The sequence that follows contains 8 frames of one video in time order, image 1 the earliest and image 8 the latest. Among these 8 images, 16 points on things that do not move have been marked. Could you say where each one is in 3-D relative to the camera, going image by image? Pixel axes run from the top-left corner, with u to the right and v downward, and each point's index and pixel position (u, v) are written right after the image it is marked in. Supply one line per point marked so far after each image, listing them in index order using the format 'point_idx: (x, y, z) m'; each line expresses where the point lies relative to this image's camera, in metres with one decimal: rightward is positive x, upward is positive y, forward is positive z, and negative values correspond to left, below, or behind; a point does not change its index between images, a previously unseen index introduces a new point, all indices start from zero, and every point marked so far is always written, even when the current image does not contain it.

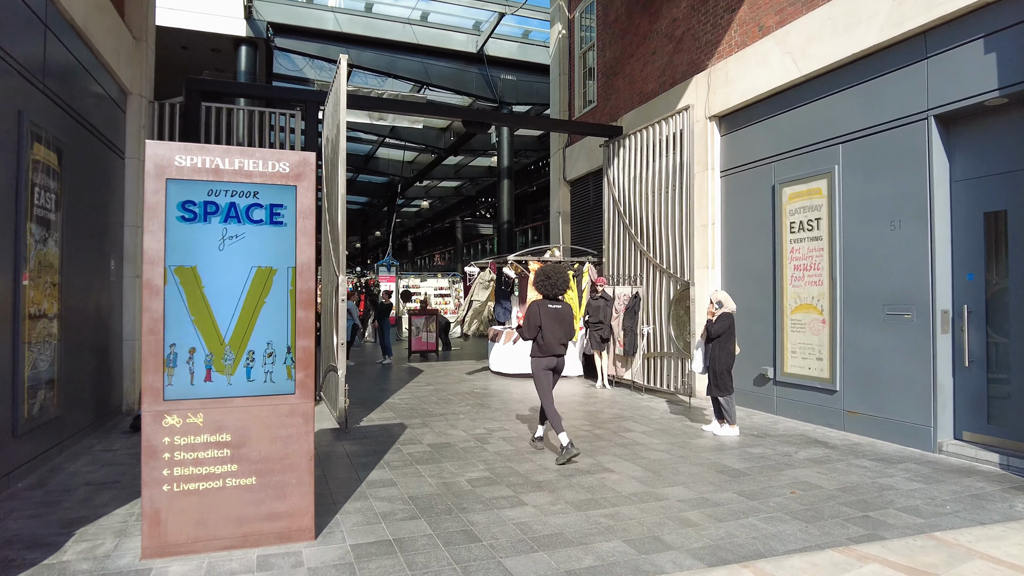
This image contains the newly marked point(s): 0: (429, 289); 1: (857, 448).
0: (-2.4, 0.0, +19.0) m
1: (+3.1, -1.4, +5.8) m
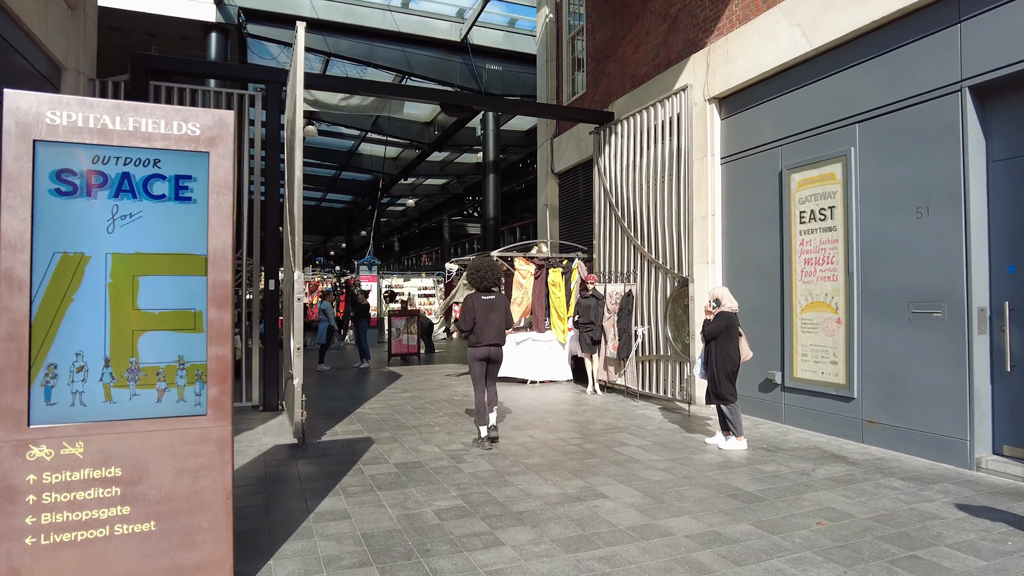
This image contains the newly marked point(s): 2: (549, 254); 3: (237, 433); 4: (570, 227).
0: (-2.8, 0.0, +18.2) m
1: (+2.9, -1.4, +5.1) m
2: (+0.6, +0.5, +10.0) m
3: (-2.8, -1.4, +6.6) m
4: (+1.0, +1.1, +11.5) m
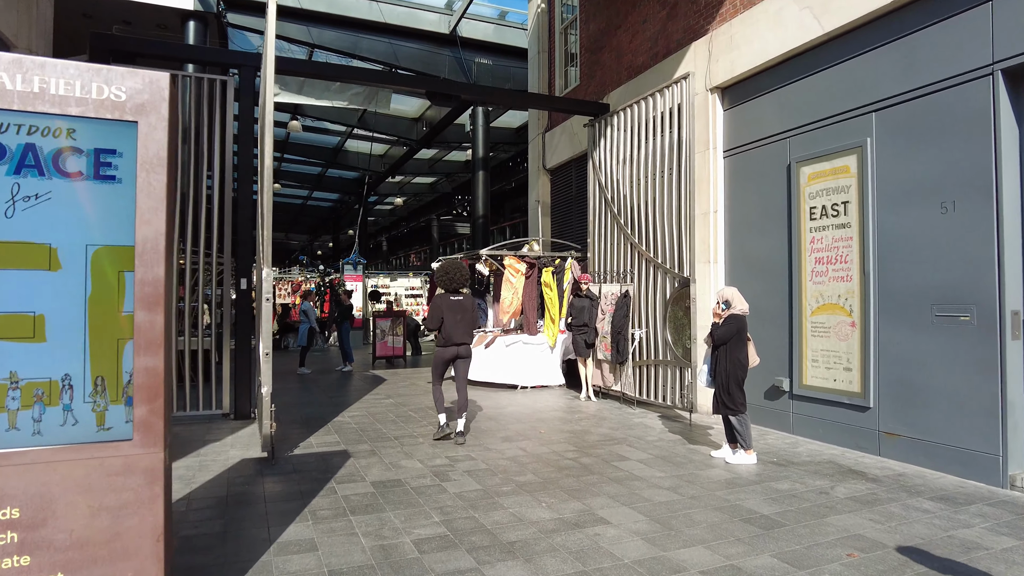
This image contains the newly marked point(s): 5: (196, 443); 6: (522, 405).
0: (-3.1, 0.0, +17.7) m
1: (+2.8, -1.4, +4.7) m
2: (+0.4, +0.5, +9.5) m
3: (-2.9, -1.4, +6.0) m
4: (+0.8, +1.1, +11.0) m
5: (-2.9, -1.4, +6.0) m
6: (+0.1, -1.4, +8.0) m
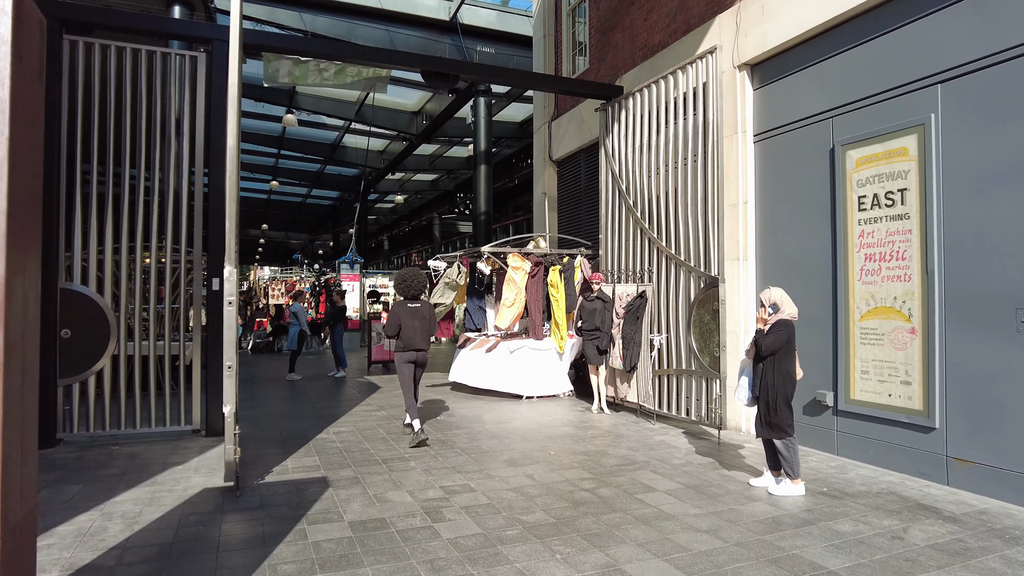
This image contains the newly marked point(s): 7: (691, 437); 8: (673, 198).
0: (-3.0, 0.0, +16.9) m
1: (+2.9, -1.4, +3.9) m
2: (+0.5, +0.5, +8.8) m
3: (-2.8, -1.4, +5.3) m
4: (+0.9, +1.1, +10.2) m
5: (-2.9, -1.4, +5.3) m
6: (+0.2, -1.4, +7.2) m
7: (+1.7, -1.4, +6.3) m
8: (+1.8, +1.0, +7.1) m
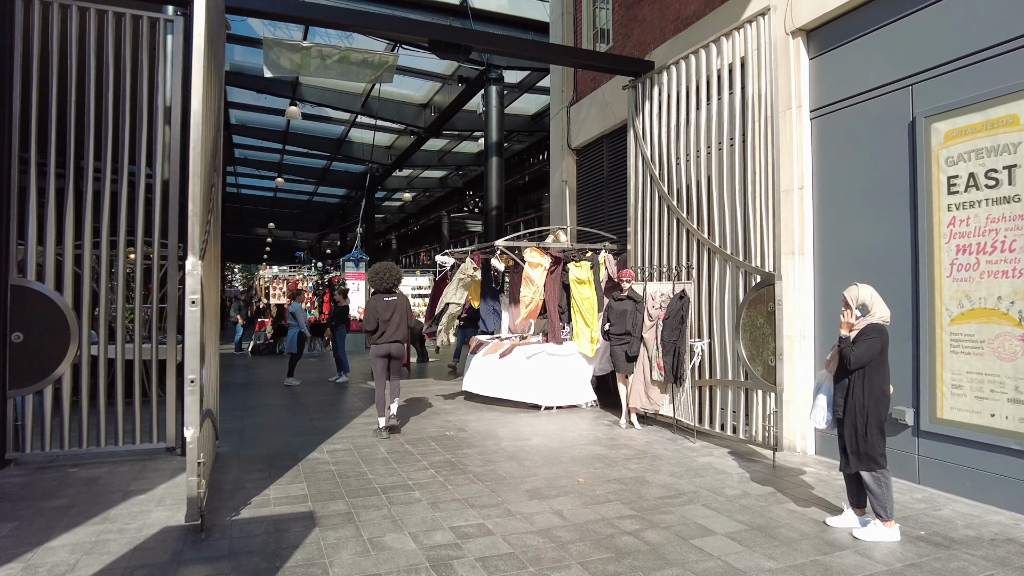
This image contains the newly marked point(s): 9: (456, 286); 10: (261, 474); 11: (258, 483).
0: (-2.7, 0.0, +16.1) m
1: (+3.0, -1.4, +3.0) m
2: (+0.7, +0.5, +7.9) m
3: (-2.7, -1.4, +4.5) m
4: (+1.1, +1.1, +9.3) m
5: (-2.7, -1.4, +4.5) m
6: (+0.4, -1.4, +6.3) m
7: (+1.9, -1.4, +5.4) m
8: (+1.9, +1.0, +6.2) m
9: (-0.7, 0.0, +8.6) m
10: (-1.9, -1.4, +5.0) m
11: (-1.9, -1.4, +4.8) m
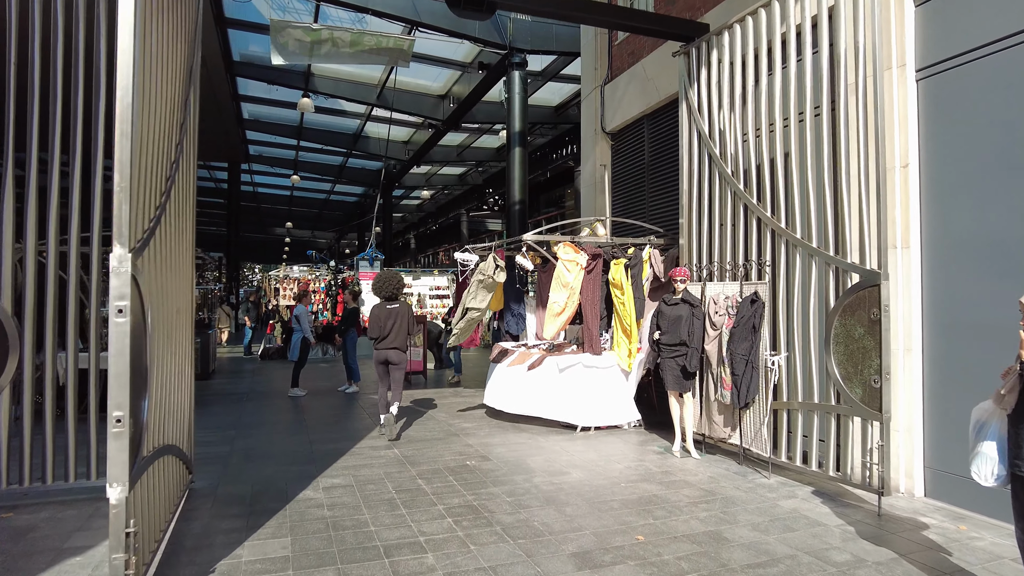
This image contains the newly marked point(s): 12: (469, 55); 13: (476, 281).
0: (-2.1, 0.0, +15.1) m
1: (+3.2, -1.4, +1.9) m
2: (+1.0, +0.5, +6.8) m
3: (-2.4, -1.4, +3.5) m
4: (+1.5, +1.1, +8.3) m
5: (-2.5, -1.4, +3.5) m
6: (+0.6, -1.4, +5.3) m
7: (+2.1, -1.4, +4.3) m
8: (+2.2, +1.0, +5.1) m
9: (-0.3, 0.0, +7.5) m
10: (-1.7, -1.4, +4.0) m
11: (-1.6, -1.4, +3.8) m
12: (-1.0, +5.6, +15.9) m
13: (-0.4, +0.1, +7.5) m
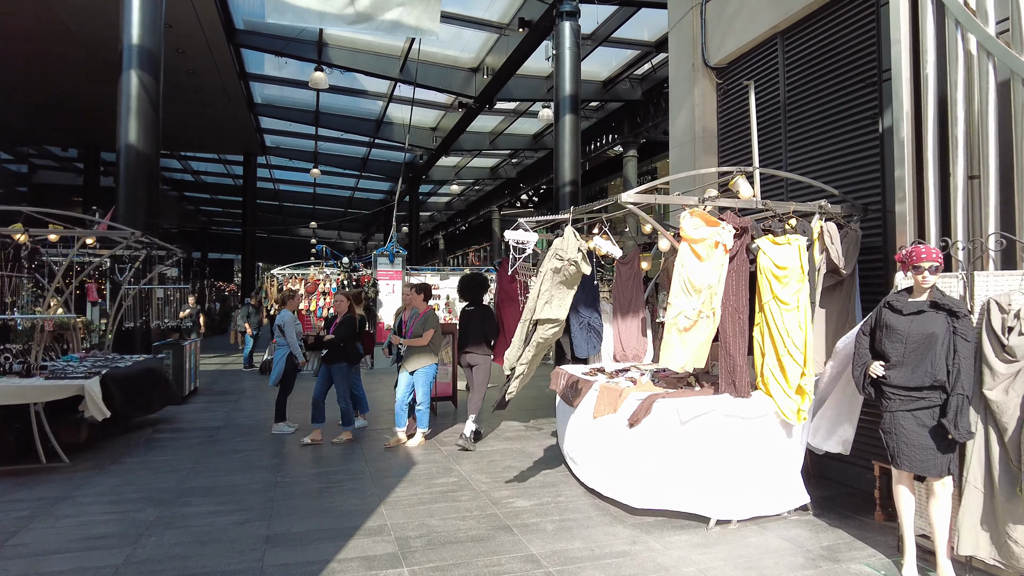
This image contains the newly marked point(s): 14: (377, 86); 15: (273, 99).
0: (-1.2, 0.0, +12.6) m
1: (+3.5, -1.3, -0.8) m
2: (+1.5, +0.5, +4.2) m
3: (-2.0, -1.4, +1.0) m
4: (+2.1, +1.1, +5.6) m
5: (-2.1, -1.4, +1.0) m
6: (+1.1, -1.4, +2.7) m
7: (+2.6, -1.4, +1.7) m
8: (+2.7, +1.0, +2.5) m
9: (+0.2, 0.0, +5.0) m
10: (-1.3, -1.4, +1.5) m
11: (-1.2, -1.4, +1.3) m
12: (-0.1, +5.6, +13.4) m
13: (+0.2, +0.1, +5.0) m
14: (-3.7, +5.4, +17.7) m
15: (-7.2, +5.7, +19.7) m
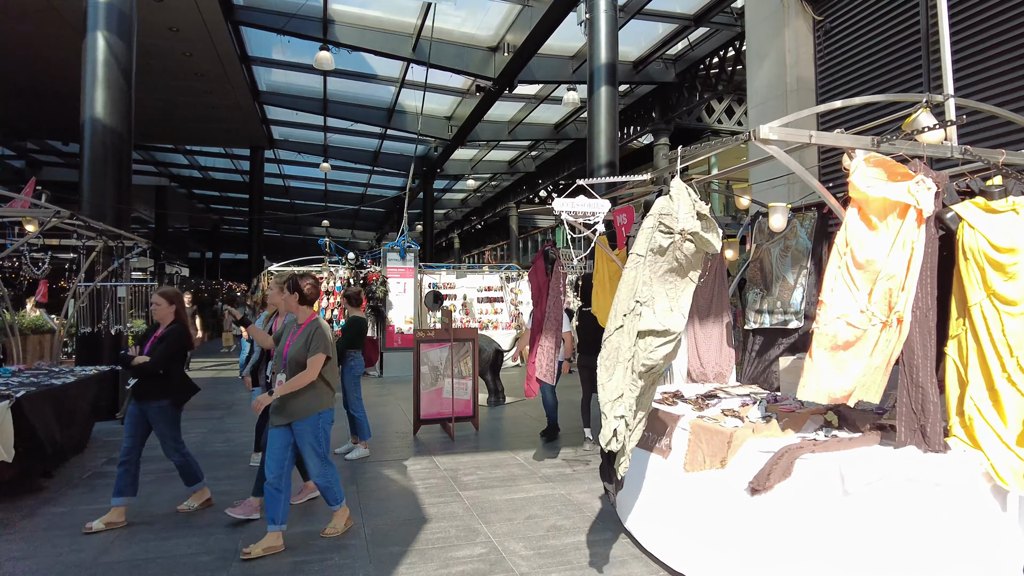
0: (-0.8, 0.0, +11.2) m
1: (+3.7, -1.3, -2.3) m
2: (+1.8, +0.6, +2.8) m
3: (-1.9, -1.4, -0.4) m
4: (+2.4, +1.1, +4.2) m
5: (-1.9, -1.4, -0.4) m
6: (+1.3, -1.4, +1.2) m
7: (+2.8, -1.4, +0.2) m
8: (+2.9, +1.1, +1.0) m
9: (+0.5, 0.0, +3.6) m
10: (-1.1, -1.4, +0.1) m
11: (-1.0, -1.4, -0.1) m
12: (+0.3, +5.6, +12.0) m
13: (+0.5, +0.1, +3.5) m
14: (-3.1, +5.4, +16.4) m
15: (-6.6, +5.7, +18.5) m
